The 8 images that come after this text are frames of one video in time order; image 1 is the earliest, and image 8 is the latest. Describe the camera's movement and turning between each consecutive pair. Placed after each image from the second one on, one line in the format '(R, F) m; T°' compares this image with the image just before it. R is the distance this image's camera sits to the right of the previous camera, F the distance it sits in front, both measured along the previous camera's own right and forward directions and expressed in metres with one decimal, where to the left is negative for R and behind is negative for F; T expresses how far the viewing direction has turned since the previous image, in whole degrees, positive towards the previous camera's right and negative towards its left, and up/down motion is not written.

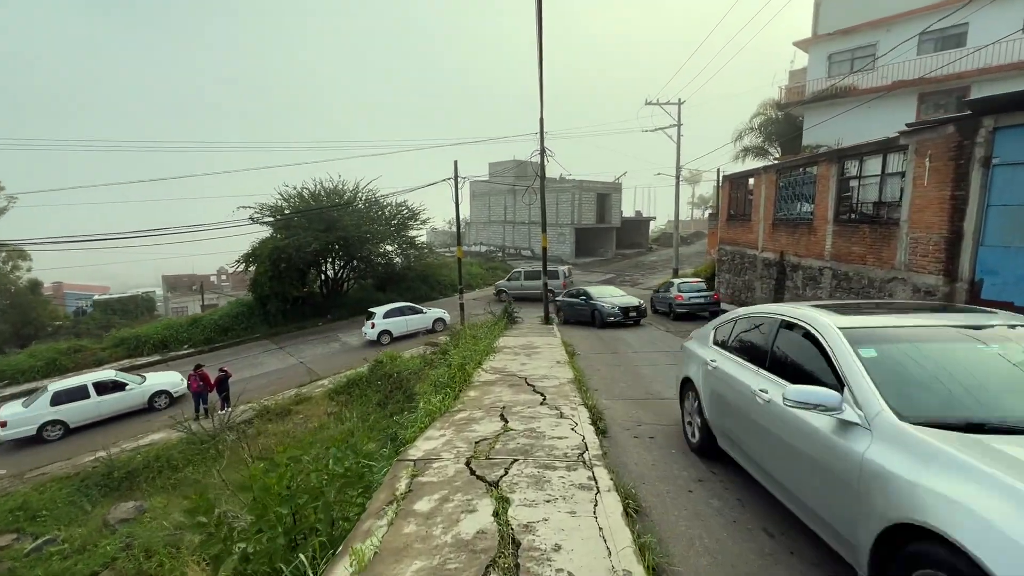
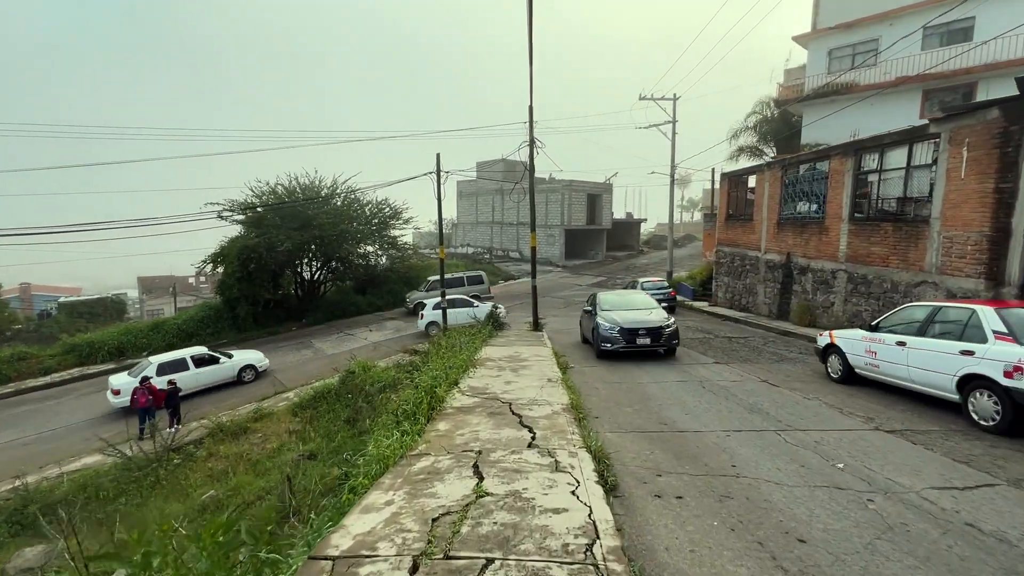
(+0.1, +1.4) m; +1°
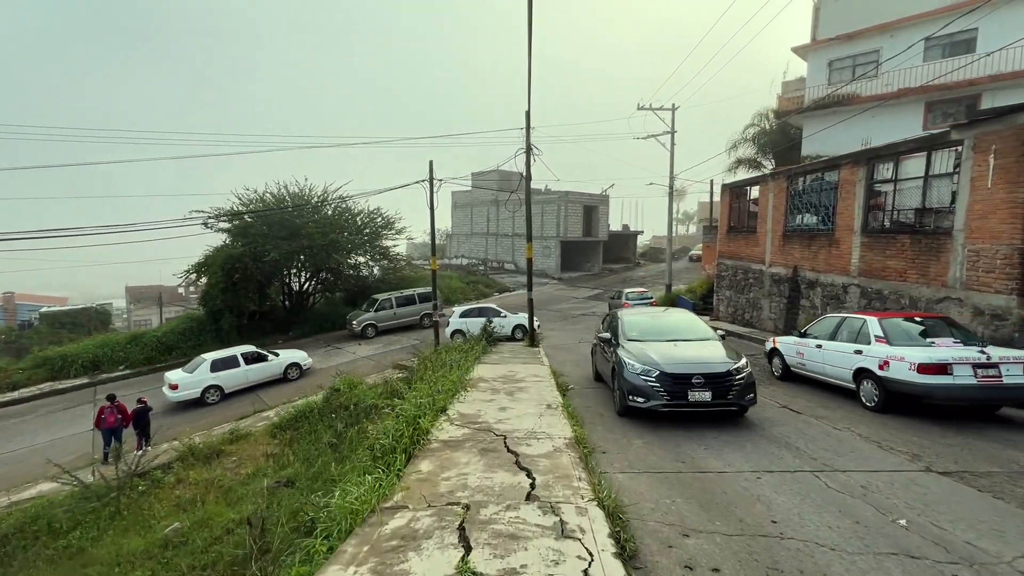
(0.0, +0.7) m; +1°
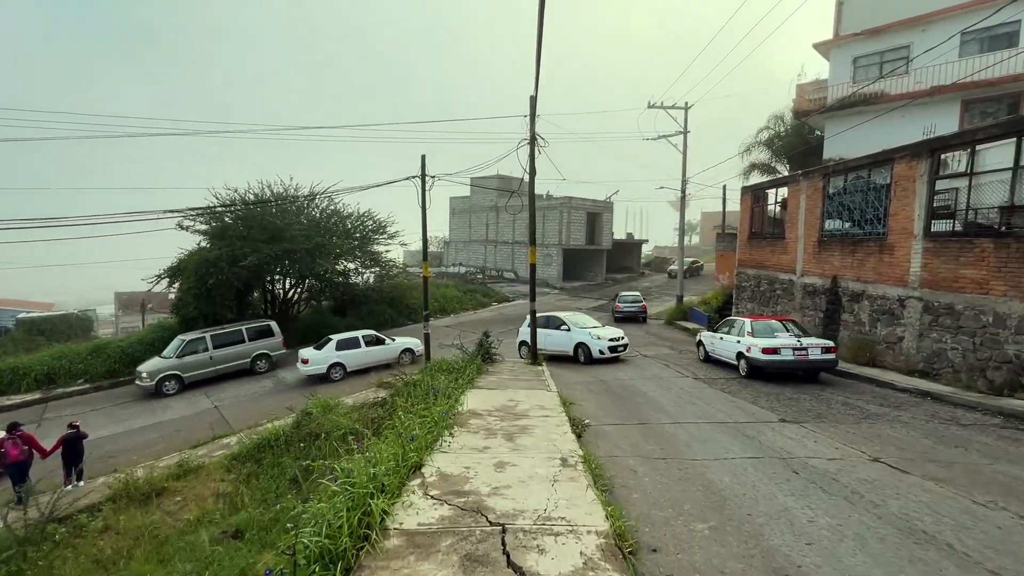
(0.0, +1.8) m; 0°
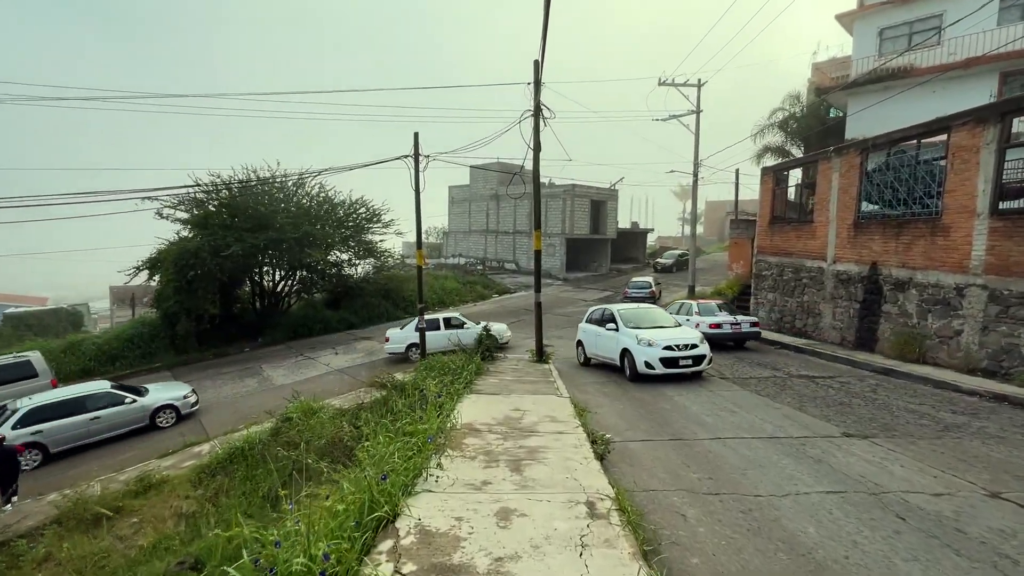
(0.0, +1.3) m; 0°
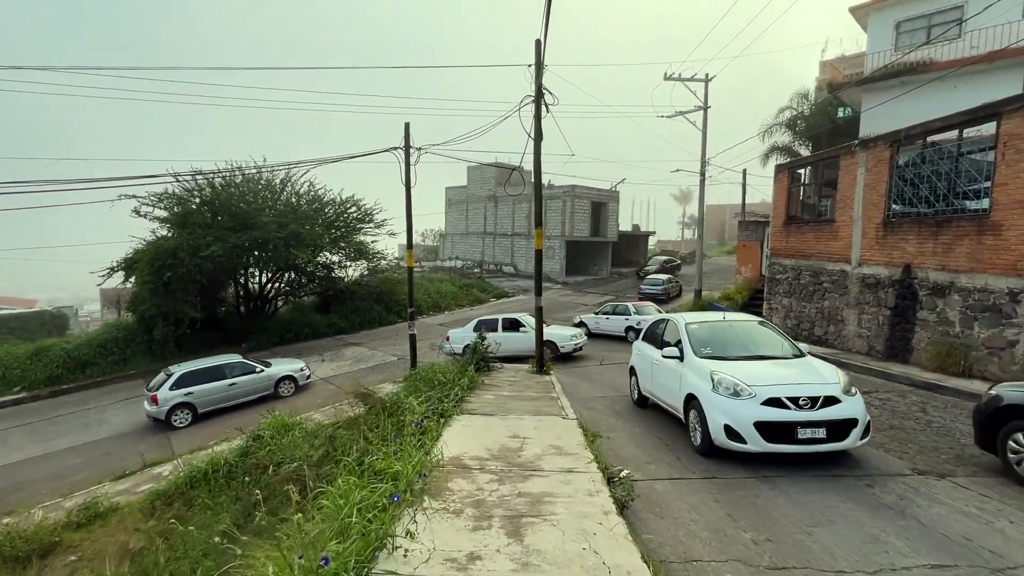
(0.0, +1.1) m; 0°
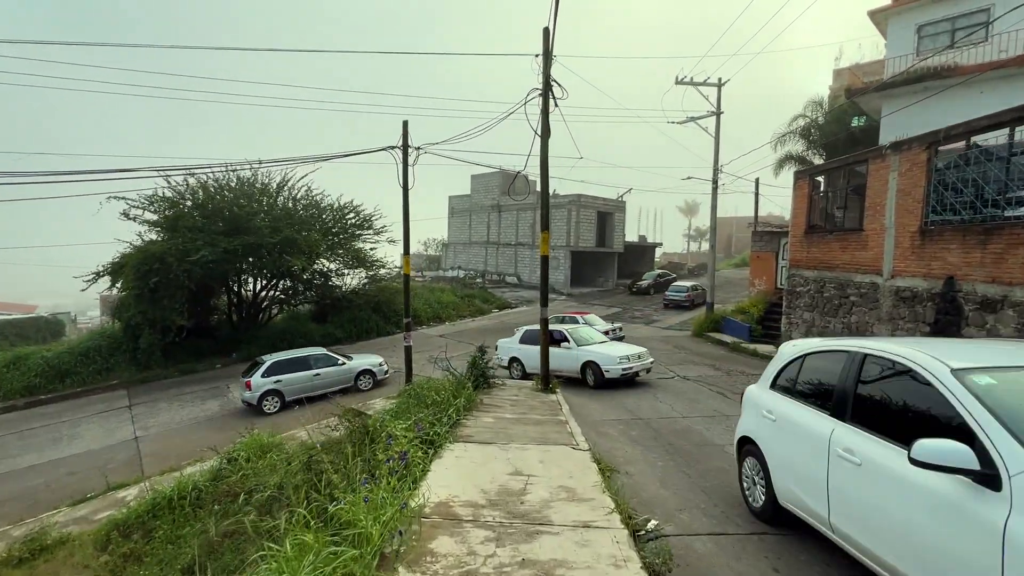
(0.0, +0.9) m; 0°
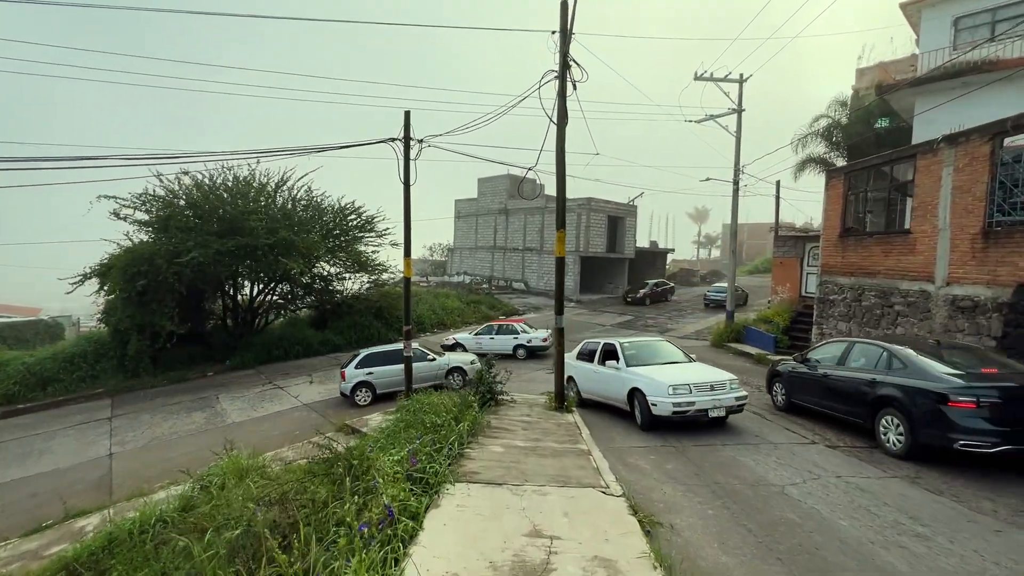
(-0.1, +1.1) m; -1°
